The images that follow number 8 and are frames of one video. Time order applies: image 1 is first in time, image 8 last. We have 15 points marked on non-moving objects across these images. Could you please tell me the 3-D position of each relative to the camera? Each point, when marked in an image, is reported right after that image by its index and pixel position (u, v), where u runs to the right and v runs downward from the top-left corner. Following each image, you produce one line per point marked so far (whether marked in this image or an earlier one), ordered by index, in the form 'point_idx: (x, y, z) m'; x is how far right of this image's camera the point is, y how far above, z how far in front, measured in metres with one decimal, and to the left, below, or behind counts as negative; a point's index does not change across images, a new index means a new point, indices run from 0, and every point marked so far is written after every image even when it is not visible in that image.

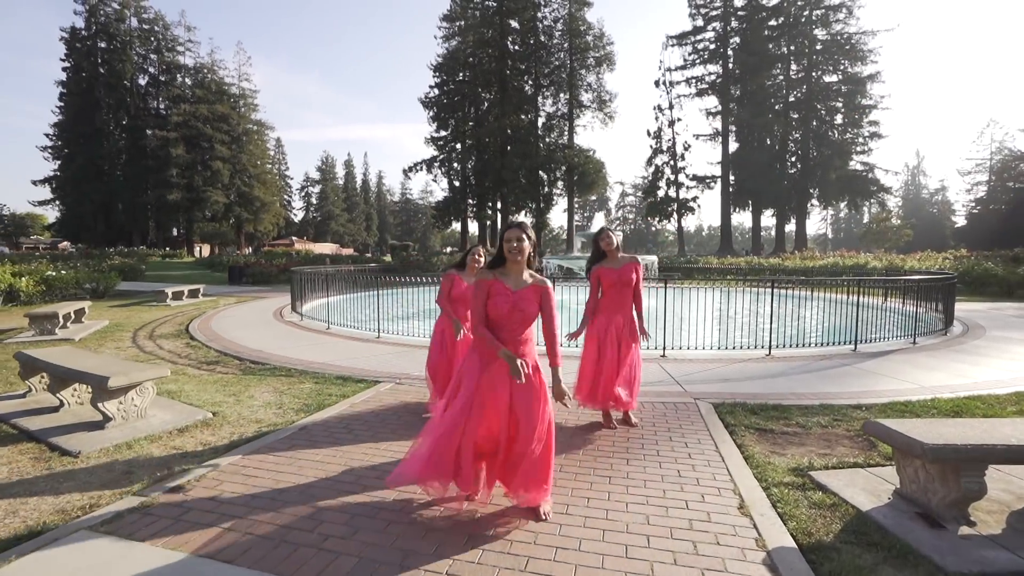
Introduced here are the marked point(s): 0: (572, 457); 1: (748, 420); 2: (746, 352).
0: (+0.4, -1.3, +3.6) m
1: (+2.1, -1.2, +4.4) m
2: (+3.8, -1.0, +7.9) m
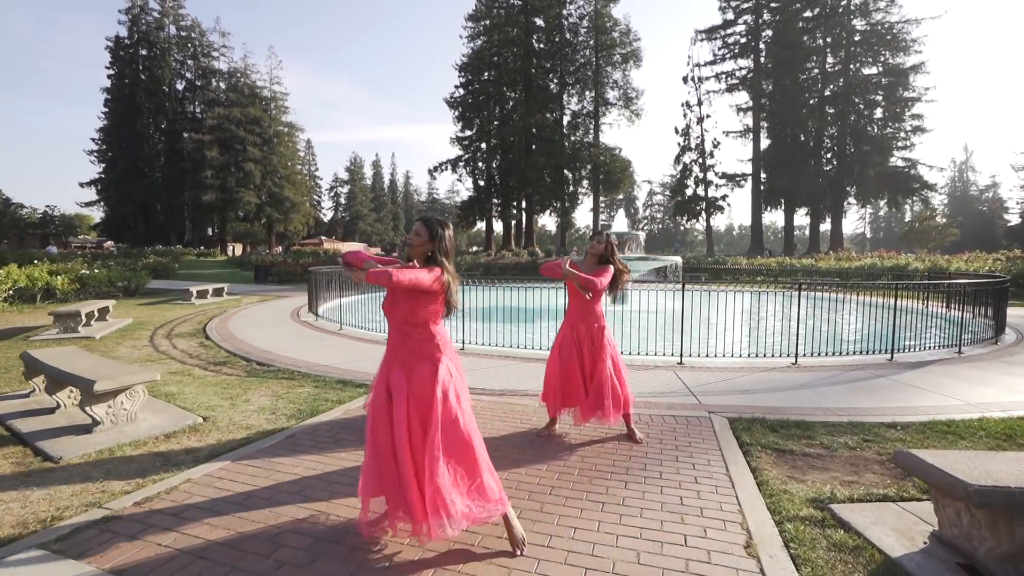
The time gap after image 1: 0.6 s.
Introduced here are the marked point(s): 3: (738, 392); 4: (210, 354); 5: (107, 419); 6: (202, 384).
0: (+0.4, -1.3, +3.3) m
1: (+2.1, -1.2, +4.0) m
2: (+3.9, -1.1, +7.5) m
3: (+2.5, -1.2, +5.4) m
4: (-5.0, -1.1, +8.1) m
5: (-3.6, -1.2, +4.3) m
6: (-3.8, -1.2, +6.0) m
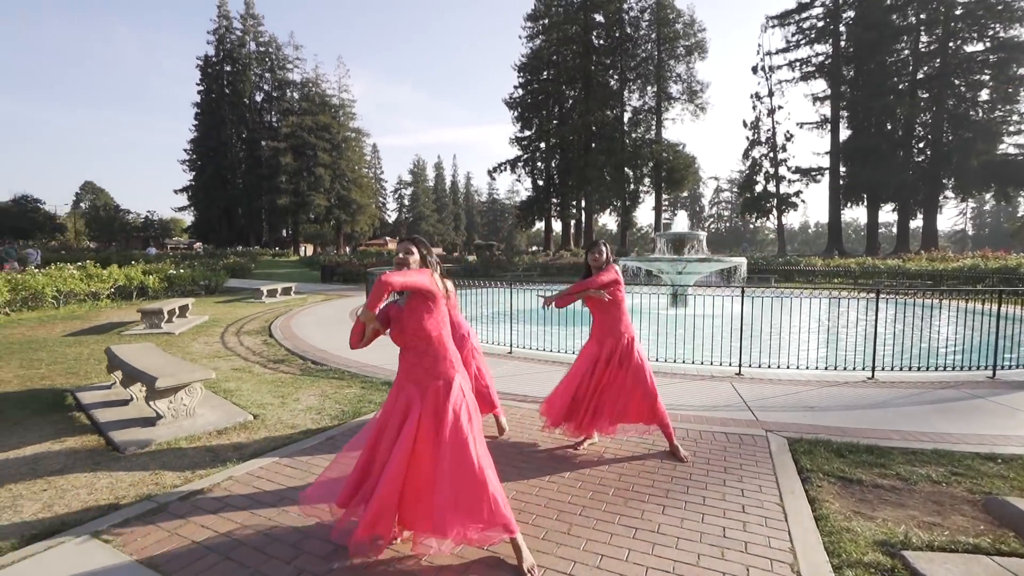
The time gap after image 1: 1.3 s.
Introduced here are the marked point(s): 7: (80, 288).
0: (+0.6, -1.3, +3.1) m
1: (+2.4, -1.3, +3.6) m
2: (+4.6, -1.2, +6.8) m
3: (+3.0, -1.2, +5.0) m
4: (-4.2, -1.1, +8.5) m
5: (-3.2, -1.2, +4.6) m
6: (-3.2, -1.2, +6.3) m
7: (-12.2, 0.0, +13.9) m
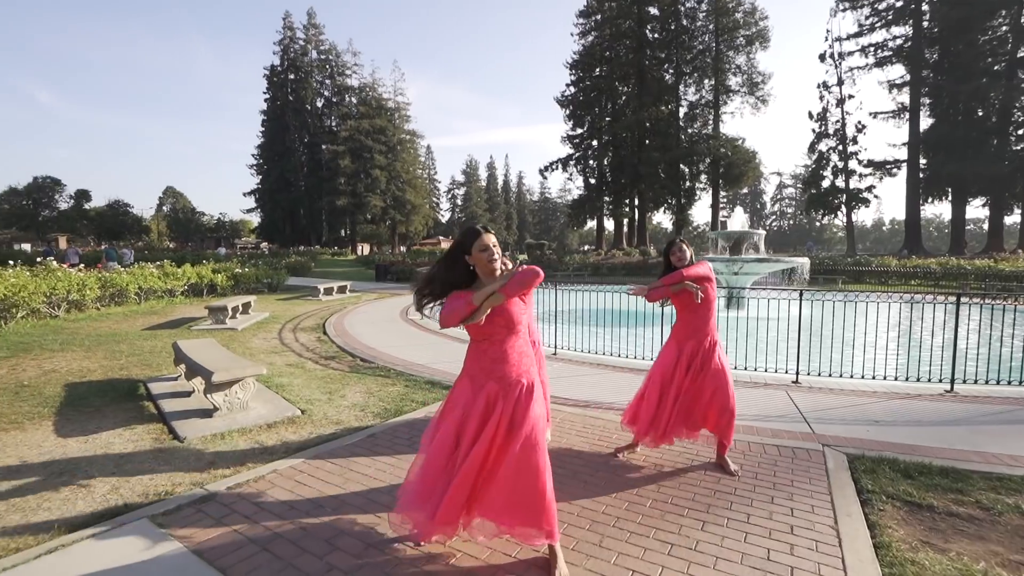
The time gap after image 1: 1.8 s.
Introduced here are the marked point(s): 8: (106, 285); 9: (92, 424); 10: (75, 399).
0: (+0.8, -1.4, +3.0) m
1: (+2.6, -1.3, +3.3) m
2: (+5.2, -1.2, +6.2) m
3: (+3.3, -1.3, +4.6) m
4: (-3.4, -1.1, +8.8) m
5: (-2.8, -1.2, +4.8) m
6: (-2.7, -1.2, +6.5) m
7: (-10.9, +0.1, +15.0) m
8: (-11.3, +0.1, +13.7) m
9: (-4.2, -1.4, +5.0) m
10: (-5.1, -1.3, +5.7) m
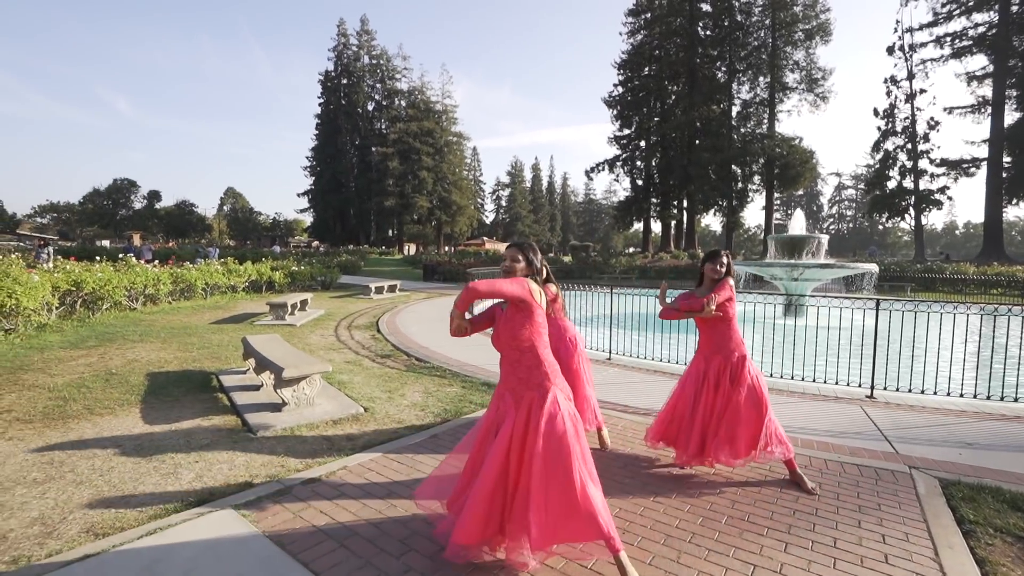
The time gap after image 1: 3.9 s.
0: (+1.2, -1.4, +2.9) m
1: (+3.0, -1.4, +3.1) m
2: (+5.8, -1.4, +5.8) m
3: (+3.9, -1.4, +4.3) m
4: (-2.4, -1.1, +9.0) m
5: (-2.2, -1.2, +5.0) m
6: (-2.0, -1.2, +6.7) m
7: (-9.4, +0.2, +15.9) m
8: (-9.9, +0.2, +14.6) m
9: (-3.6, -1.3, +5.3) m
10: (-4.4, -1.3, +6.1) m
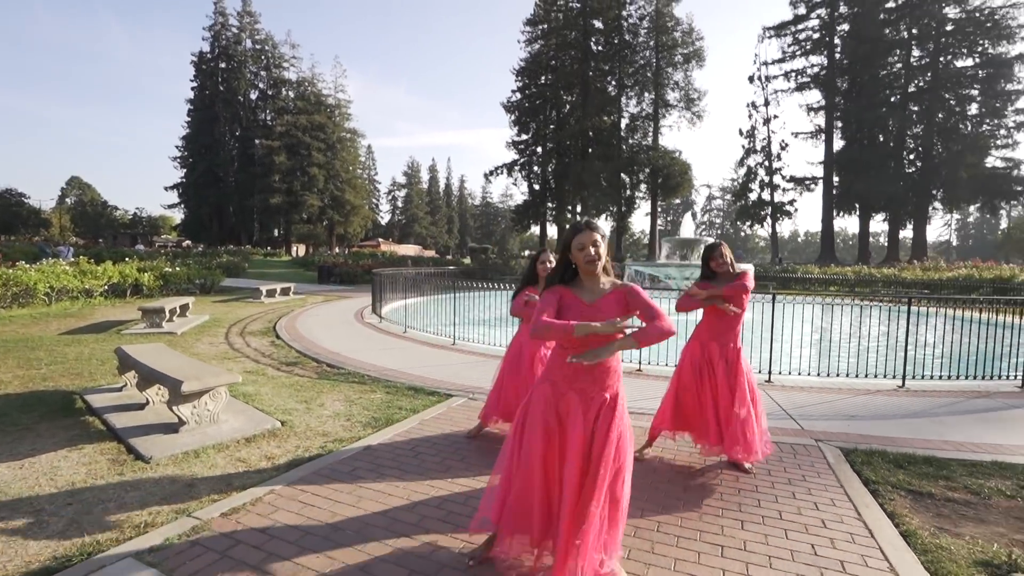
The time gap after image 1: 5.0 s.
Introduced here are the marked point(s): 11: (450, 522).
0: (+1.0, -1.4, +3.0) m
1: (+2.7, -1.3, +3.5) m
2: (+4.9, -1.3, +6.7) m
3: (+3.3, -1.3, +4.9) m
4: (-3.9, -1.1, +8.3) m
5: (-2.8, -1.2, +4.4) m
6: (-2.9, -1.2, +6.0) m
7: (-12.0, +0.1, +13.5) m
8: (-12.4, +0.1, +12.1) m
9: (-4.2, -1.4, +4.3) m
10: (-5.2, -1.3, +5.0) m
11: (-0.4, -1.4, +2.9) m
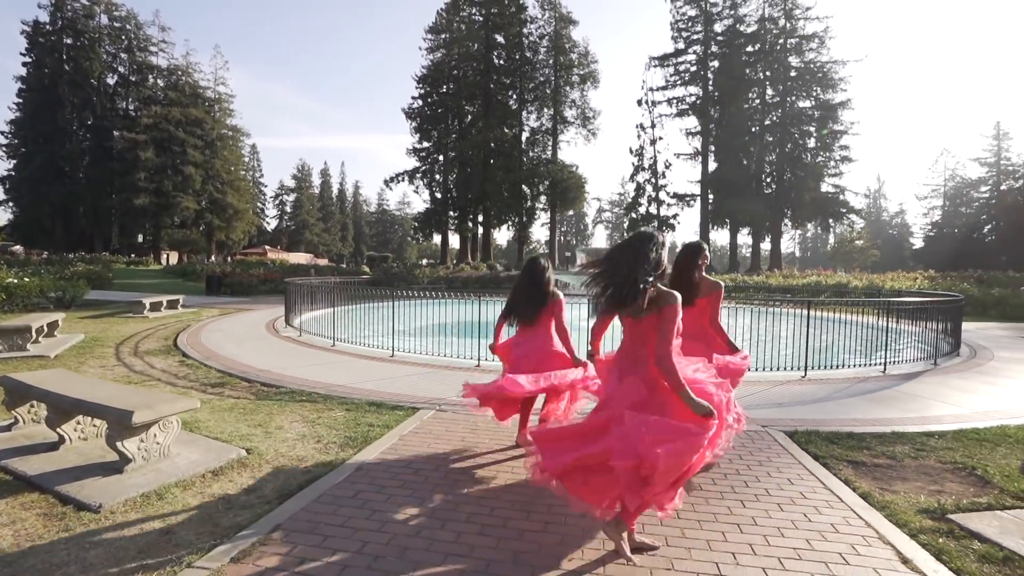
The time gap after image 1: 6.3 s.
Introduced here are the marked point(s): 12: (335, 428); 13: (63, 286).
0: (+1.1, -1.4, +3.3) m
1: (+2.7, -1.4, +4.2) m
2: (+4.2, -1.4, +7.8) m
3: (+3.0, -1.4, +5.6) m
4: (-4.7, -1.3, +7.4) m
5: (-2.9, -1.3, +3.8) m
6: (-3.3, -1.3, +5.5) m
7: (-13.8, -0.3, +10.8) m
8: (-13.8, -0.2, +9.4) m
9: (-4.3, -1.5, +3.5) m
10: (-5.3, -1.4, +3.9) m
11: (-0.2, -1.4, +2.9) m
12: (-1.8, -1.4, +4.9) m
13: (-13.8, +0.1, +15.2) m
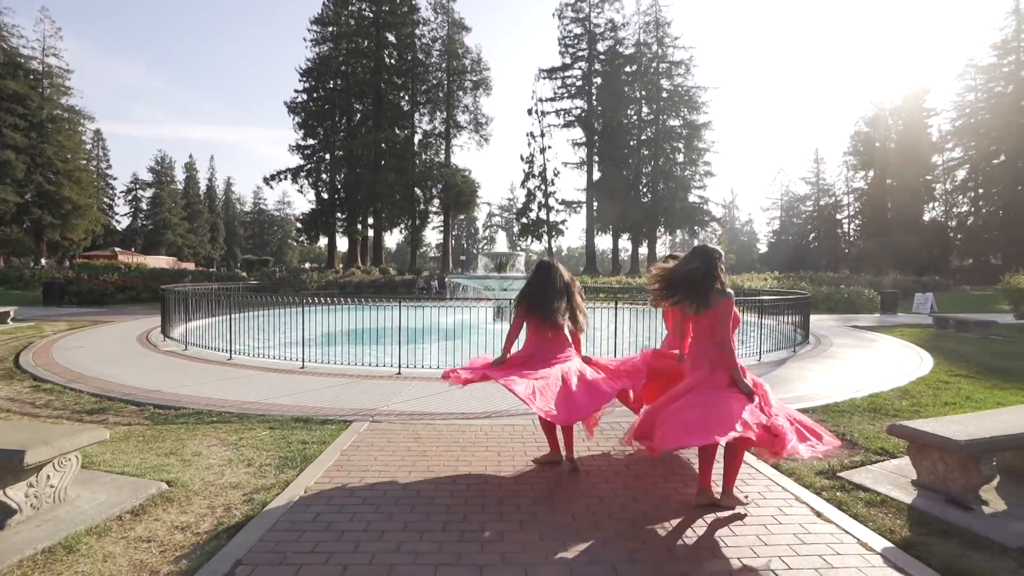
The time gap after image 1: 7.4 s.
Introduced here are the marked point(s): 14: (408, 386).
0: (+0.8, -1.4, +3.6) m
1: (+2.2, -1.4, +4.8) m
2: (+2.9, -1.4, +8.6) m
3: (+2.2, -1.4, +6.3) m
4: (-5.7, -1.4, +6.3) m
5: (-3.2, -1.4, +3.2) m
6: (-3.9, -1.4, +4.7) m
7: (-15.4, -0.6, +7.7) m
8: (-15.1, -0.5, +6.3) m
9: (-4.4, -1.6, +2.6) m
10: (-5.6, -1.5, +2.8) m
11: (-0.3, -1.5, +2.9) m
12: (-2.3, -1.5, +4.5) m
13: (-16.3, -0.3, +11.9) m
14: (-1.5, -1.4, +7.0) m
